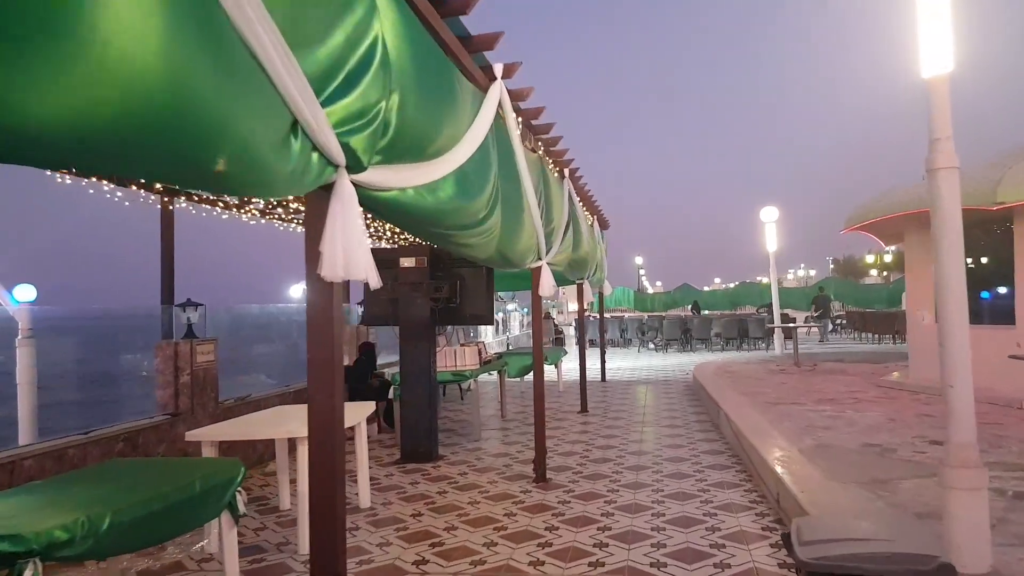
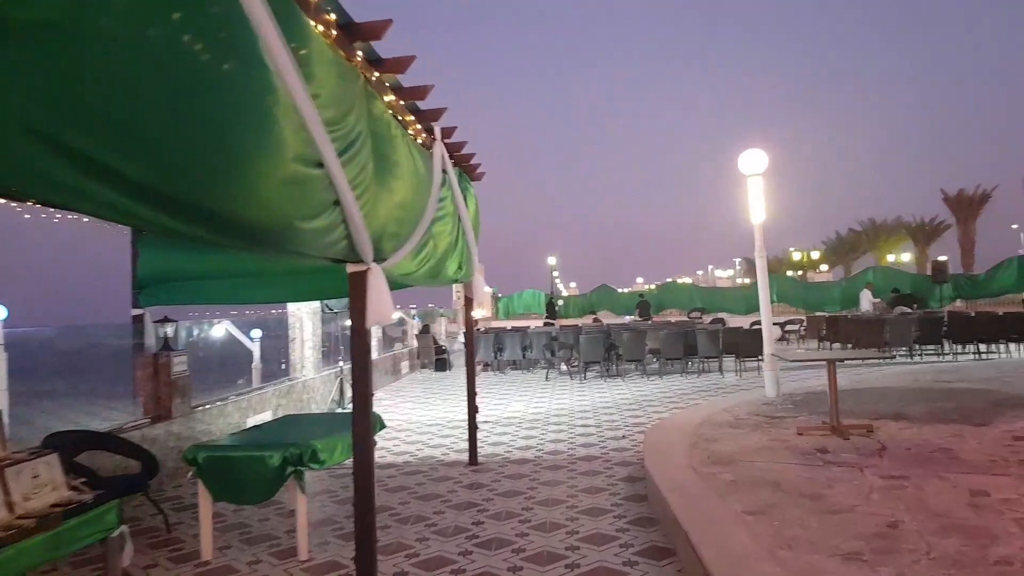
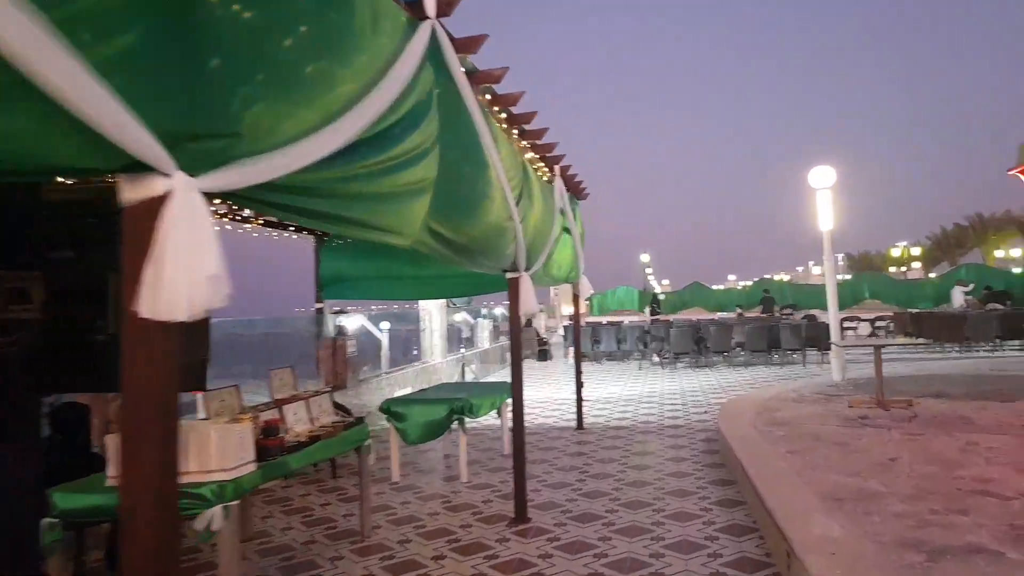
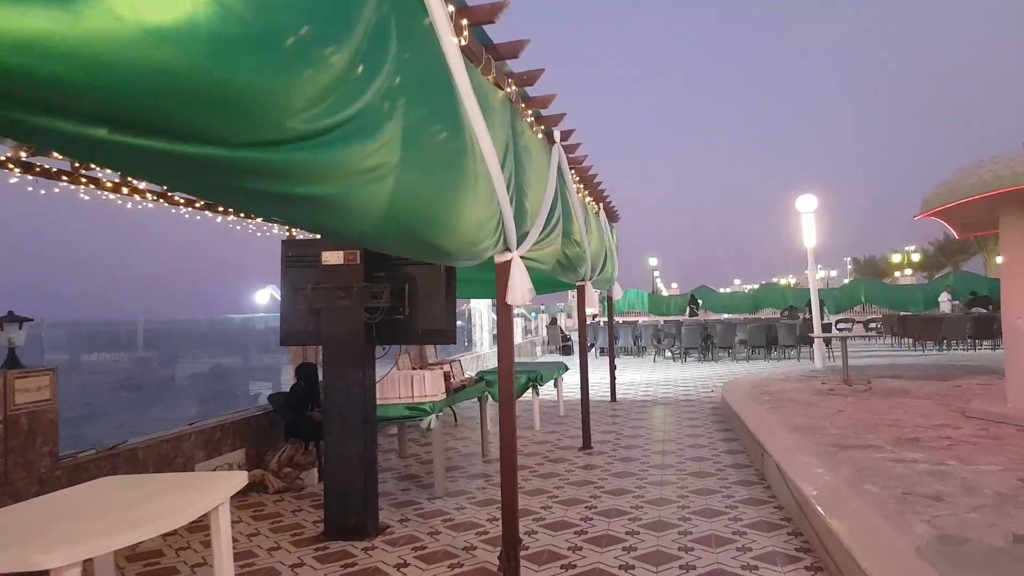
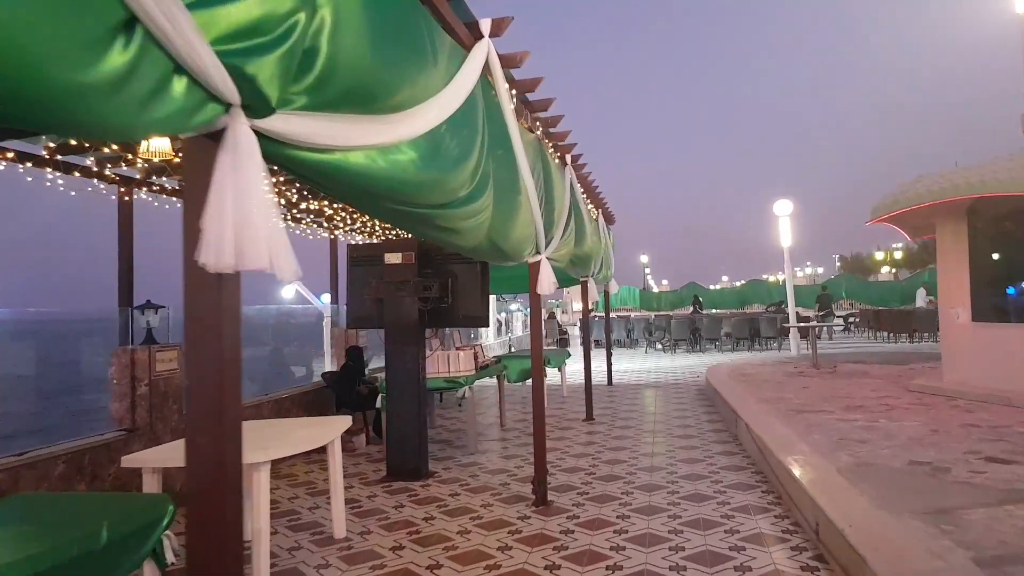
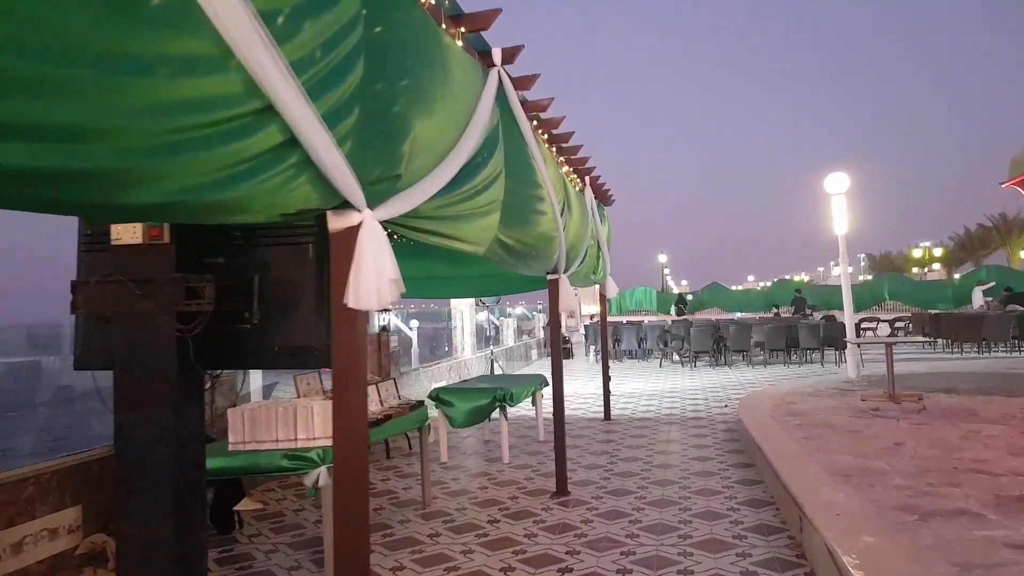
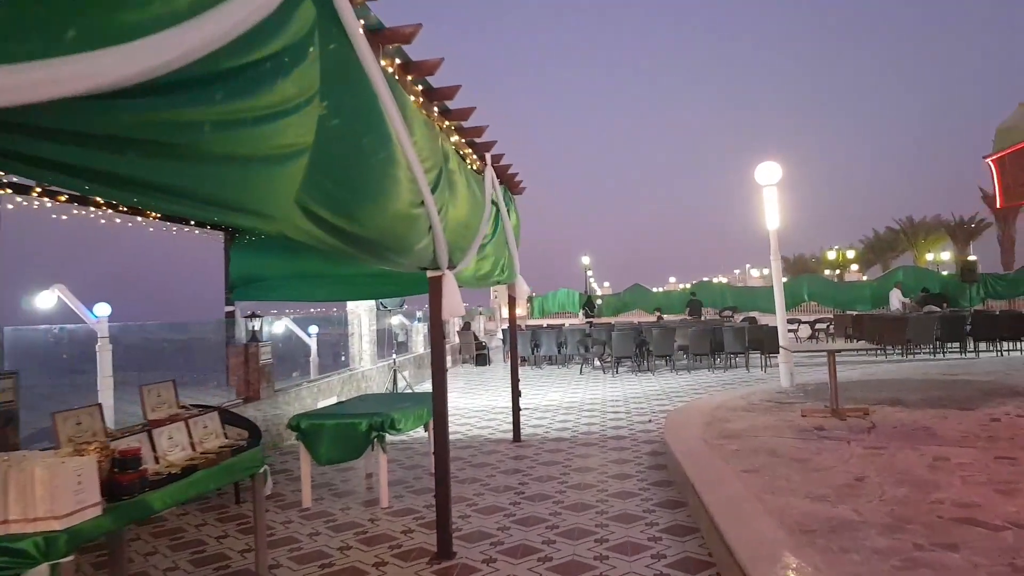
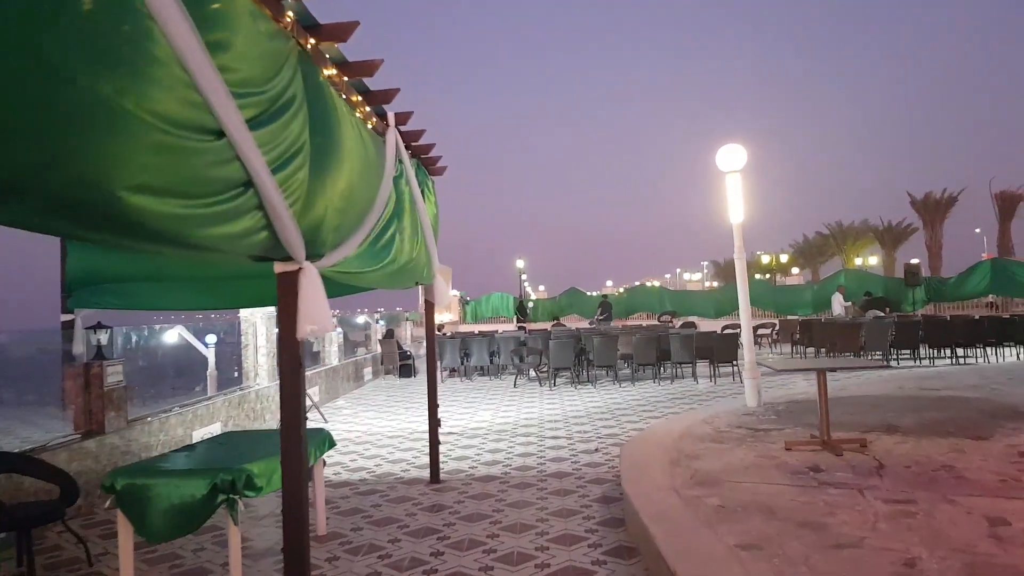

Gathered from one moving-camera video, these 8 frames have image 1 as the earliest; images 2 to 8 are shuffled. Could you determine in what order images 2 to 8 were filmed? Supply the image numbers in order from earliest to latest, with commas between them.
5, 4, 6, 3, 7, 2, 8
